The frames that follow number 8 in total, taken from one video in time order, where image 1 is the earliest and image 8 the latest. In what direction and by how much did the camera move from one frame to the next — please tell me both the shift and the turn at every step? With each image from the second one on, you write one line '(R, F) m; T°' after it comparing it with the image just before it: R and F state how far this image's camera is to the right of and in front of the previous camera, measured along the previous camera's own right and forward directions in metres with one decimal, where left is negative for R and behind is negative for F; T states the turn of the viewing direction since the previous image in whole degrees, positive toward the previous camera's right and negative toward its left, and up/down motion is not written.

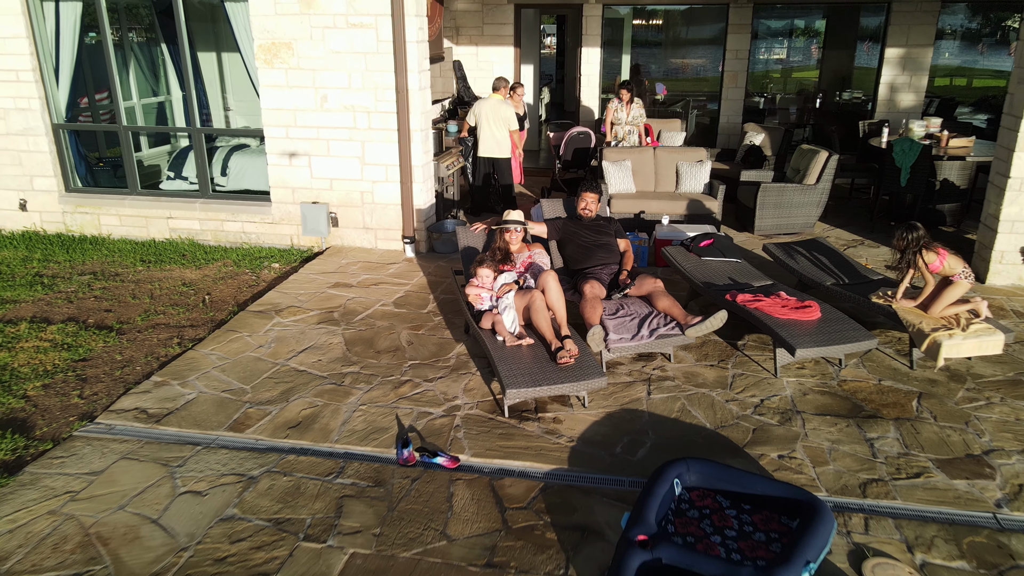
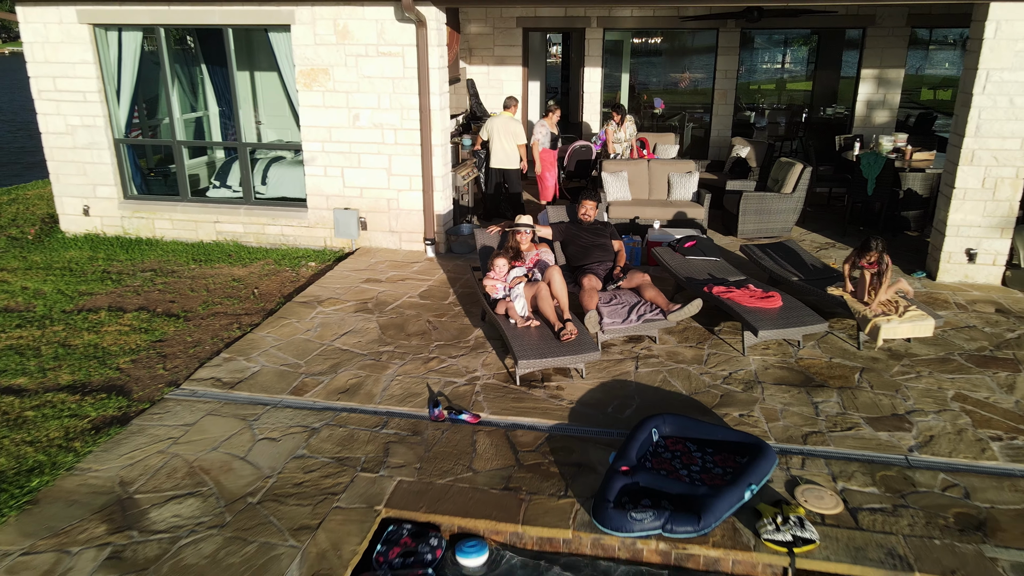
(0.0, -1.0) m; 0°
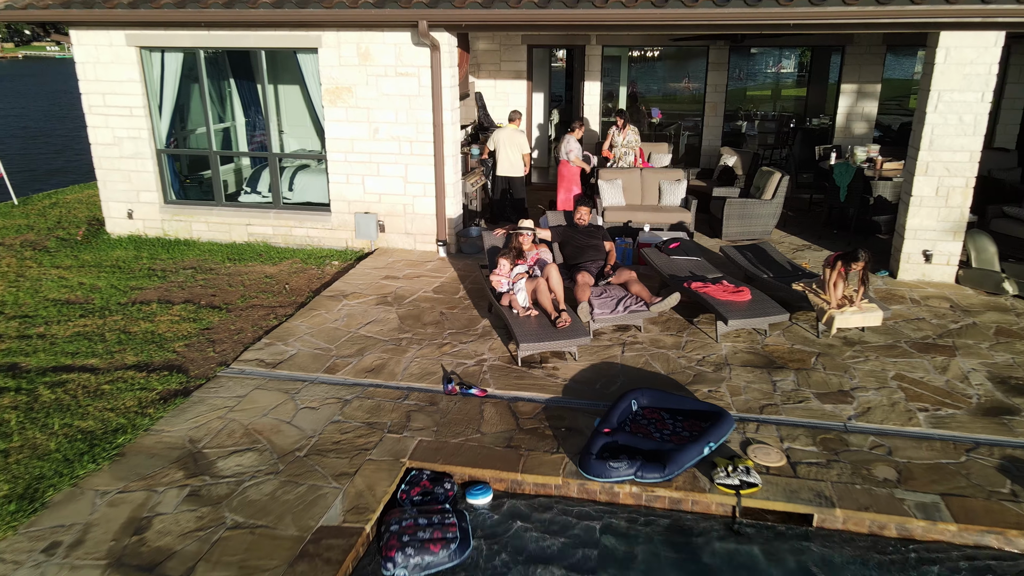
(0.0, -0.9) m; -1°
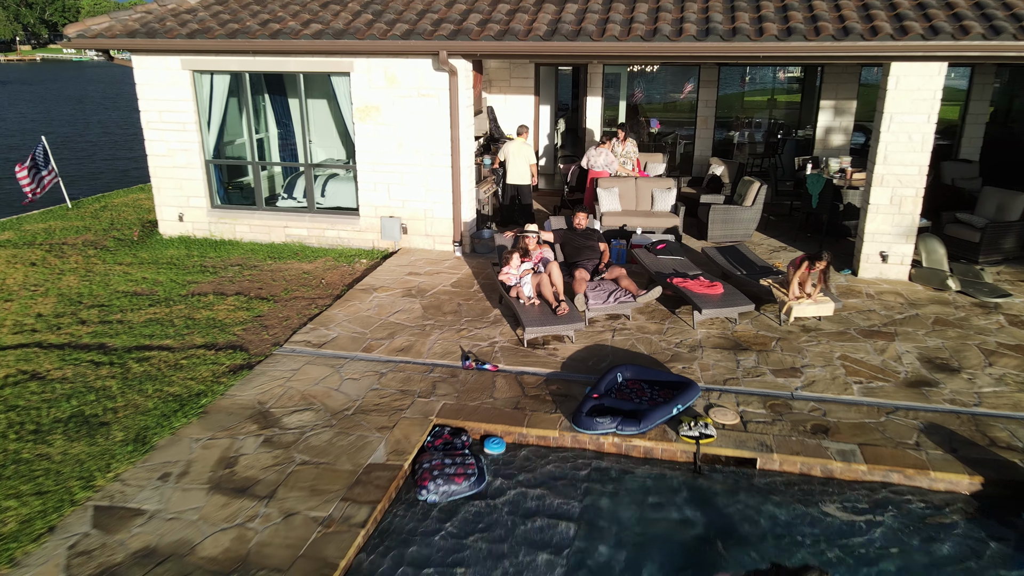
(0.0, -1.3) m; -1°
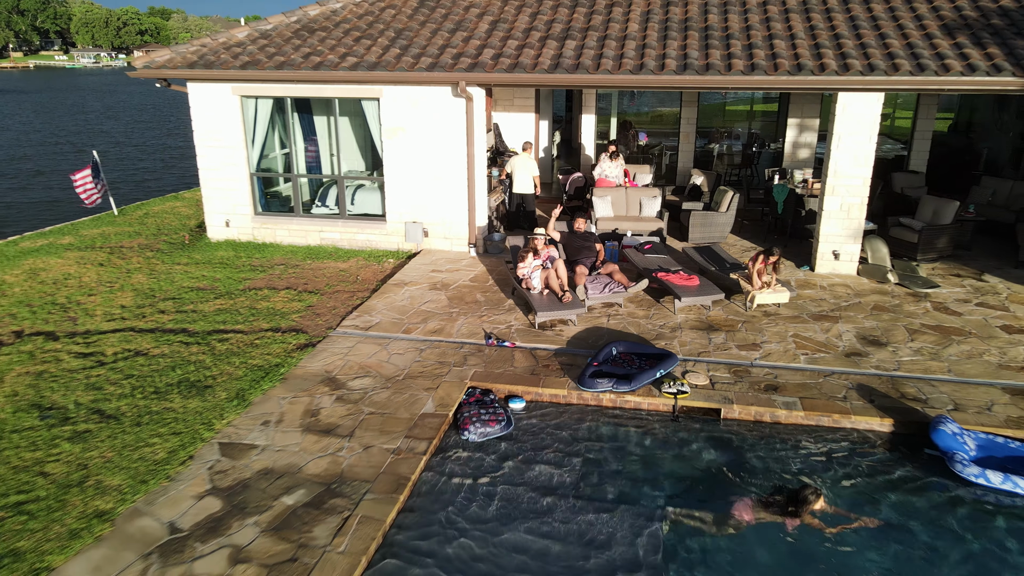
(-0.3, -1.7) m; +1°
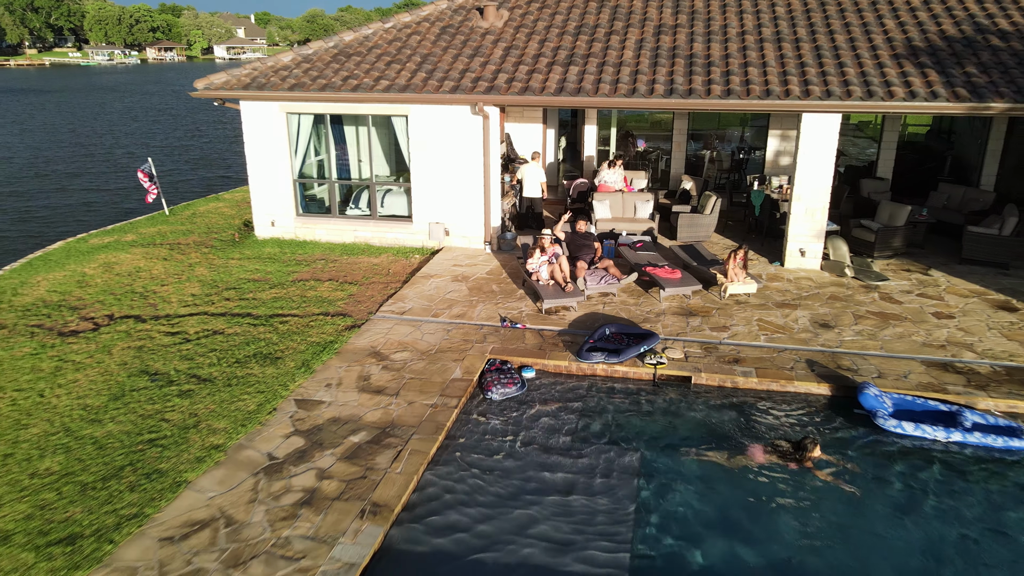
(-0.1, -1.9) m; -1°
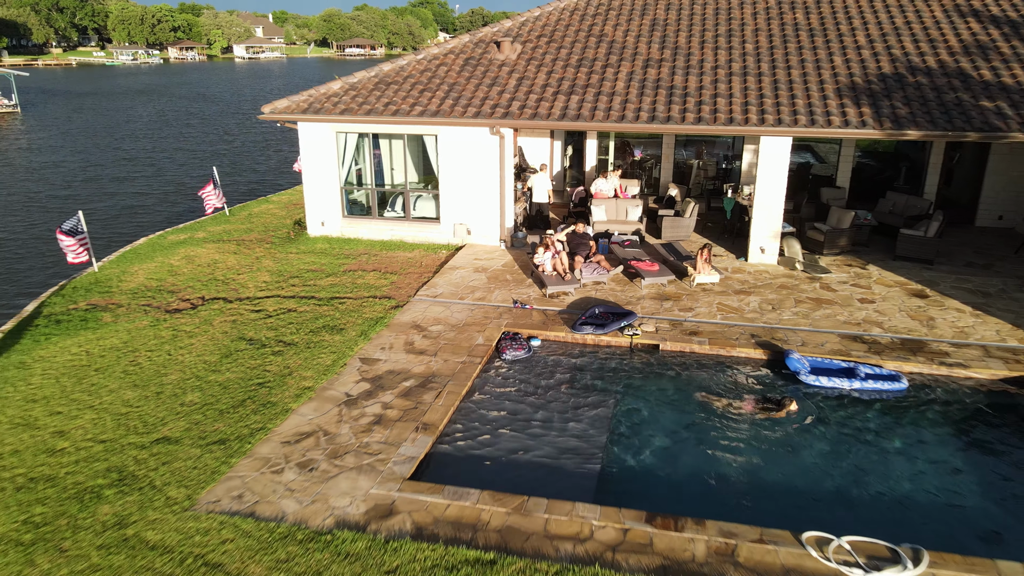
(0.0, -3.0) m; -1°
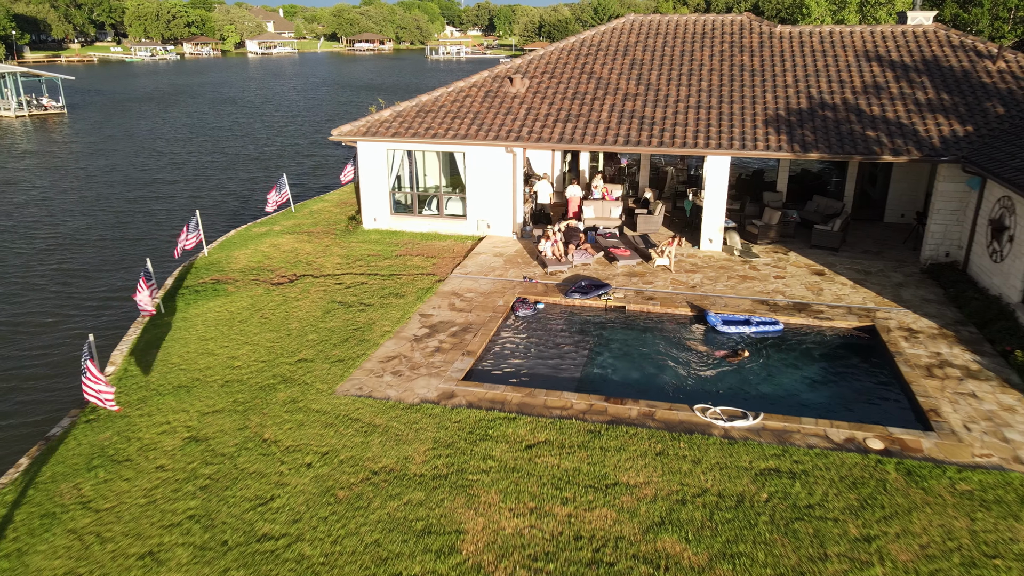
(-0.2, -5.4) m; 0°
